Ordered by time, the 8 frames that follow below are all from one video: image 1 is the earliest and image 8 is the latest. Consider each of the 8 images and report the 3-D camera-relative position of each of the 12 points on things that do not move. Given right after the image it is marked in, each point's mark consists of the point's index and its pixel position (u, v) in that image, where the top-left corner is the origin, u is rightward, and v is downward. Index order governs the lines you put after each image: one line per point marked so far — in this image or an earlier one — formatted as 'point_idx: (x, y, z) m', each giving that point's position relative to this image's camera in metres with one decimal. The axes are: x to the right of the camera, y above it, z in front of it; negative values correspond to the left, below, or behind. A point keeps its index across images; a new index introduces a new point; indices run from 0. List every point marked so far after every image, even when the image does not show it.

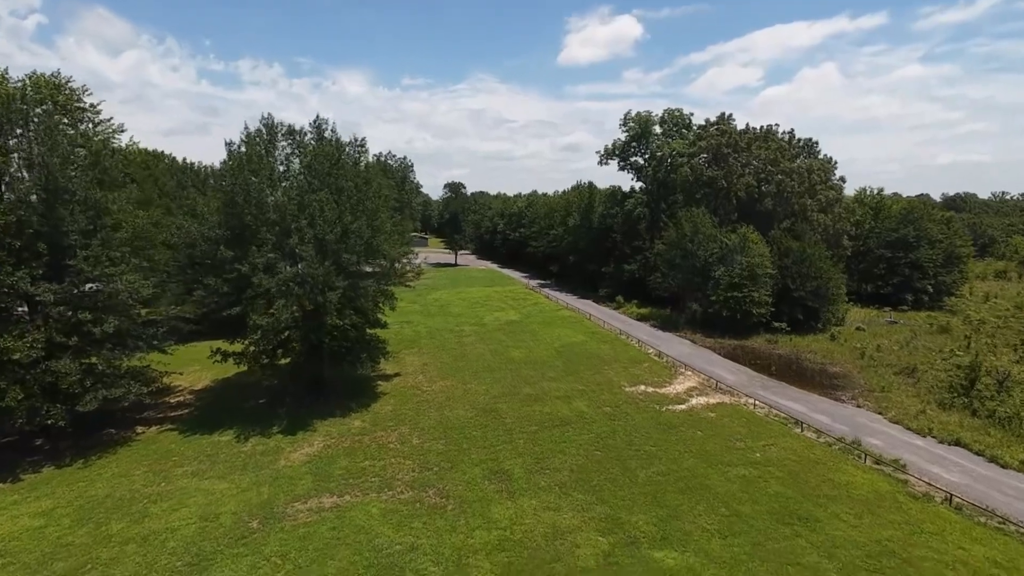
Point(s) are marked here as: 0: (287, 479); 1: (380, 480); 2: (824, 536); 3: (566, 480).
0: (-8.8, -7.5, +18.7) m
1: (-5.2, -7.5, +18.7) m
2: (+9.6, -7.7, +14.8) m
3: (+2.1, -7.4, +18.4) m
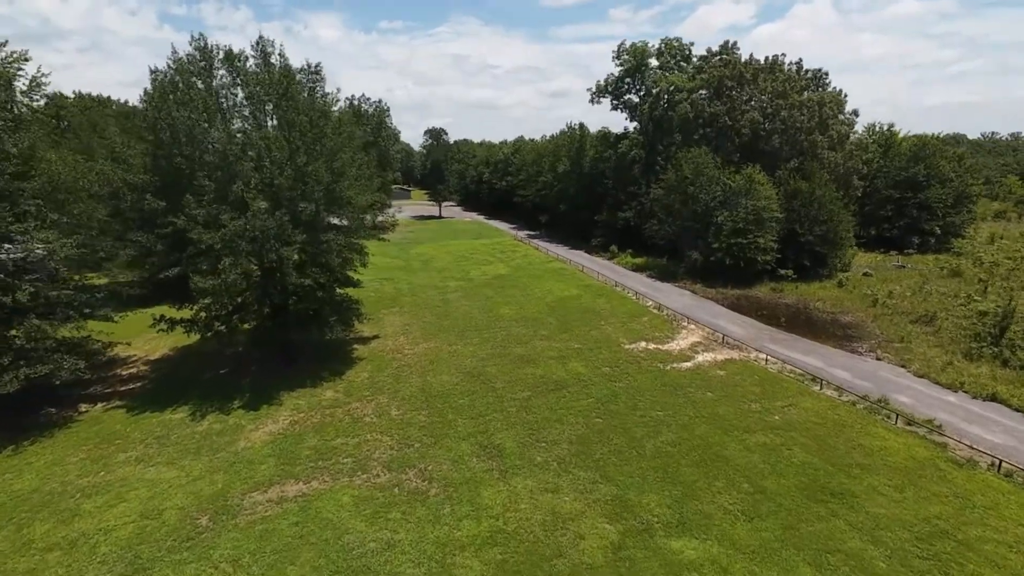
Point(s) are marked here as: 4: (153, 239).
0: (-9.1, -6.0, +16.3) m
1: (-5.5, -5.9, +16.4) m
2: (+9.5, -6.1, +12.8) m
3: (+1.8, -5.7, +16.3) m
4: (-13.8, +1.9, +18.4) m
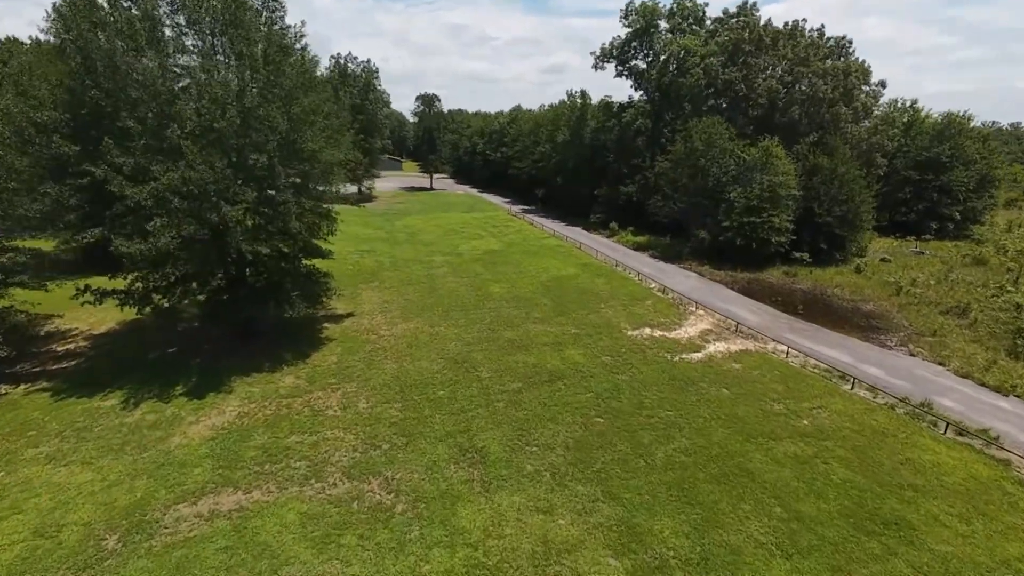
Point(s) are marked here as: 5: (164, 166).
0: (-9.5, -5.1, +13.6) m
1: (-5.9, -5.1, +13.8) m
2: (+9.1, -5.8, +10.4) m
3: (+1.4, -5.0, +13.7) m
4: (-14.0, +3.1, +15.2) m
5: (-10.8, +3.8, +14.8) m
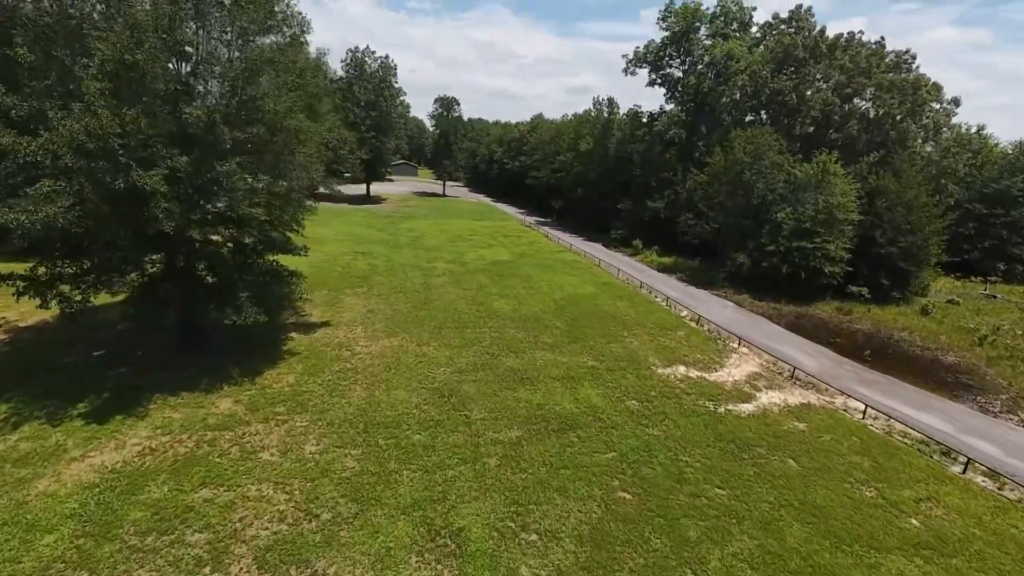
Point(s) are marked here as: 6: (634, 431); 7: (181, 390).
0: (-9.7, -4.8, +9.5) m
1: (-6.1, -5.1, +9.6) m
2: (+8.7, -6.7, +6.0) m
3: (+1.1, -5.5, +9.4) m
4: (-13.7, +3.6, +11.5) m
5: (-10.4, +4.0, +11.0) m
6: (+3.7, -4.3, +14.3) m
7: (-10.3, -3.1, +15.0) m
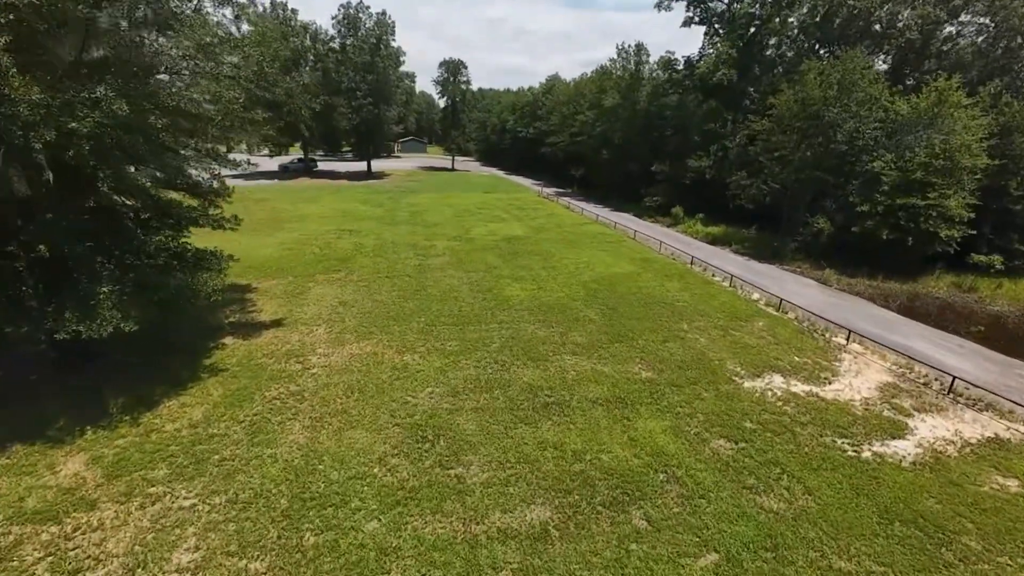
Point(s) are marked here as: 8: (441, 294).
0: (-9.5, -4.9, +4.3) m
1: (-5.9, -5.0, +4.3) m
2: (+8.8, -6.5, +0.1) m
3: (+1.4, -5.3, +3.8) m
4: (-13.6, +3.5, +6.1) m
5: (-10.3, +4.0, +5.5) m
6: (+4.0, -3.8, +8.5) m
7: (-9.9, -3.0, +9.7) m
8: (-2.8, -0.2, +18.8) m
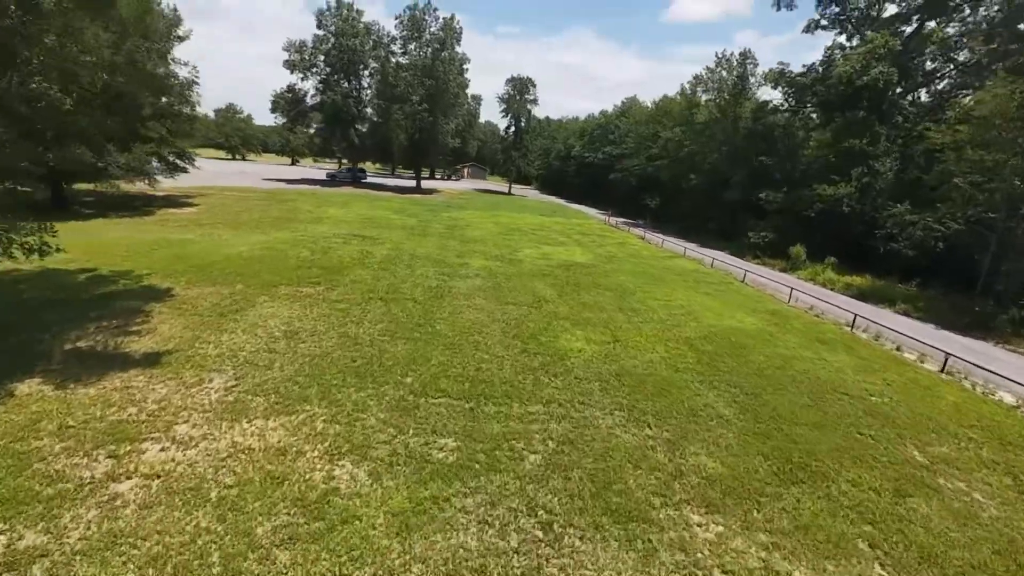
0: (-9.9, -3.9, -2.5) m
1: (-6.3, -4.4, -2.9) m
2: (+7.7, -6.9, -8.6) m
3: (+0.8, -5.3, -4.1) m
4: (-12.9, +4.6, +0.3) m
5: (-9.6, +4.9, -0.6) m
6: (+4.0, -4.5, +0.4) m
7: (-9.6, -2.5, +3.1) m
8: (-1.3, -1.1, +11.6) m
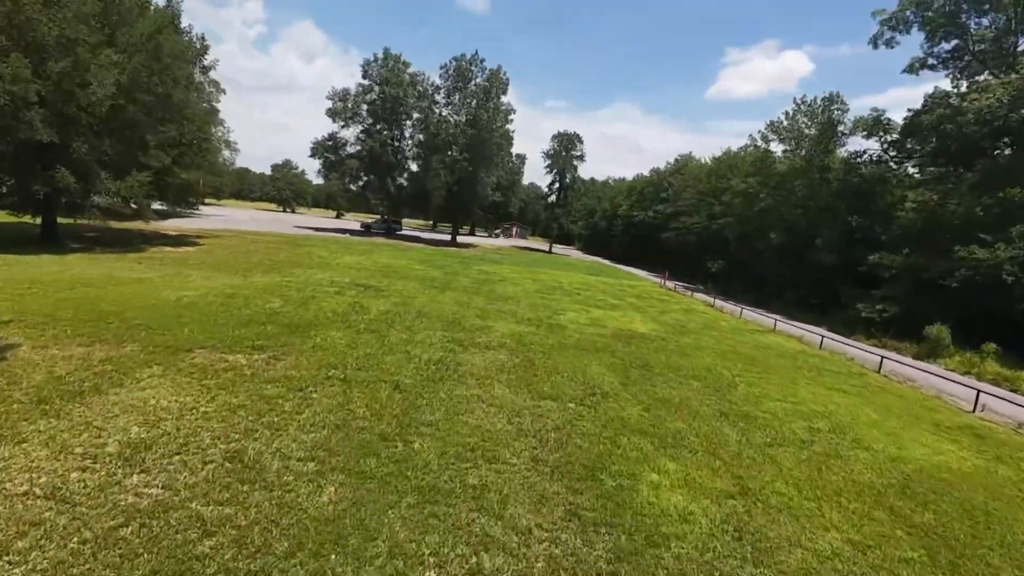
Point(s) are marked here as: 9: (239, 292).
0: (-10.6, -2.9, -7.2) m
1: (-7.1, -3.5, -8.0) m
2: (+6.3, -5.8, -15.1) m
3: (-0.1, -4.5, -9.9) m
4: (-12.9, +5.3, -3.2) m
5: (-9.7, +5.6, -4.3) m
6: (+3.5, -4.4, -5.6) m
7: (-9.8, -2.2, -1.6) m
8: (-0.8, -2.2, +6.3) m
9: (-8.0, -0.1, +14.0) m
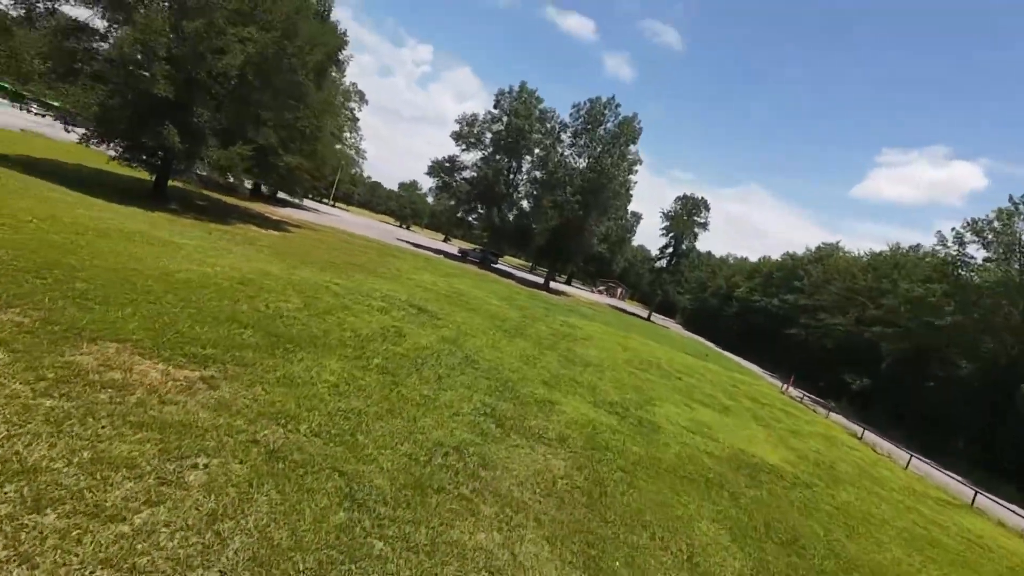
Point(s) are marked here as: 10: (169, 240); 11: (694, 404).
0: (-12.7, +0.6, -9.1) m
1: (-9.7, -0.6, -10.5) m
2: (+1.4, -4.8, -20.3) m
3: (-3.6, -2.9, -13.8) m
4: (-12.3, +8.6, -4.0) m
5: (-9.5, +8.3, -5.7) m
6: (+0.6, -4.1, -10.4) m
7: (-10.8, +0.4, -3.6) m
8: (-0.9, -2.5, +2.3) m
9: (-5.9, +0.2, +11.4) m
10: (-9.3, +1.3, +12.9) m
11: (+5.3, -3.4, +14.3) m
